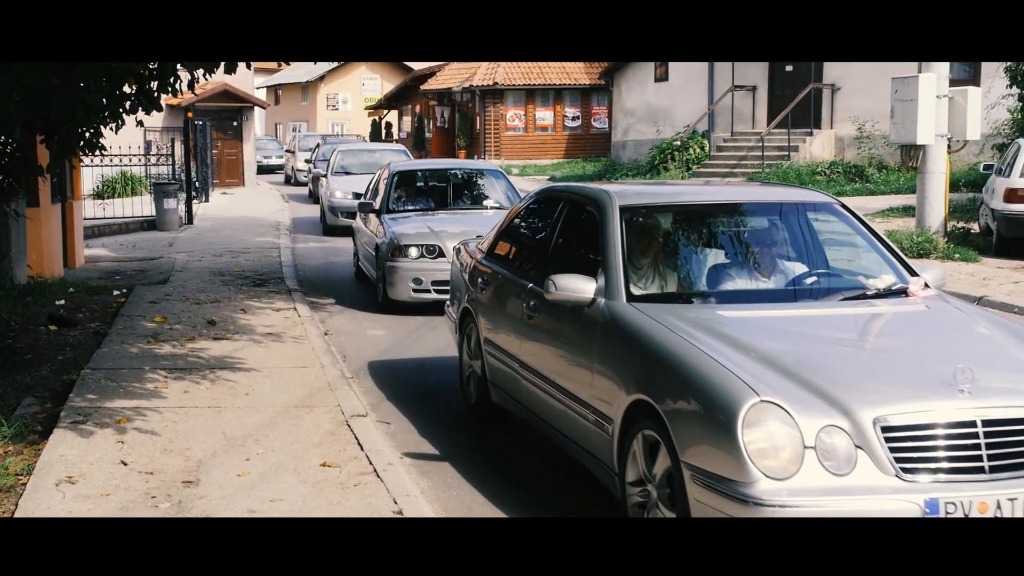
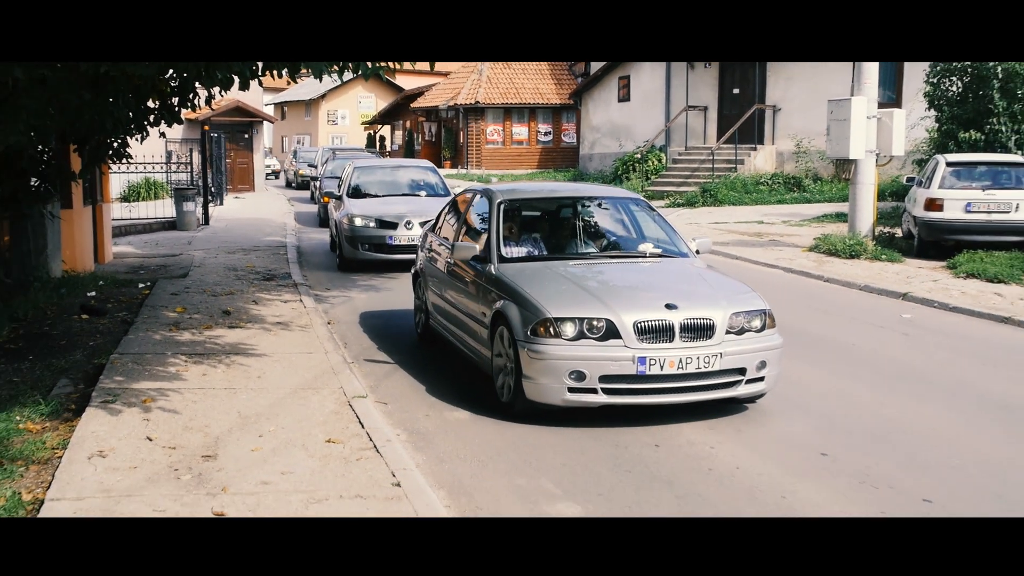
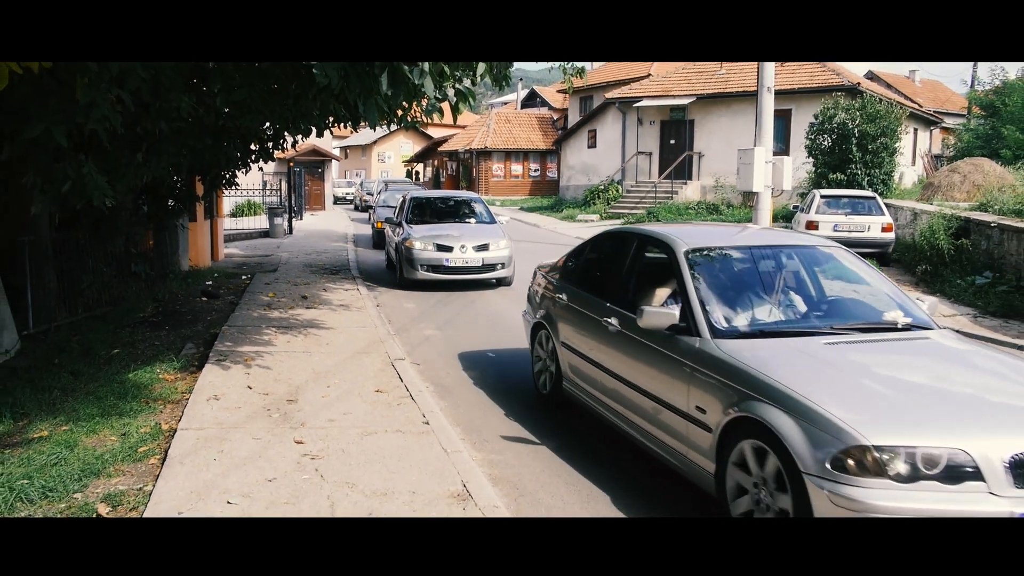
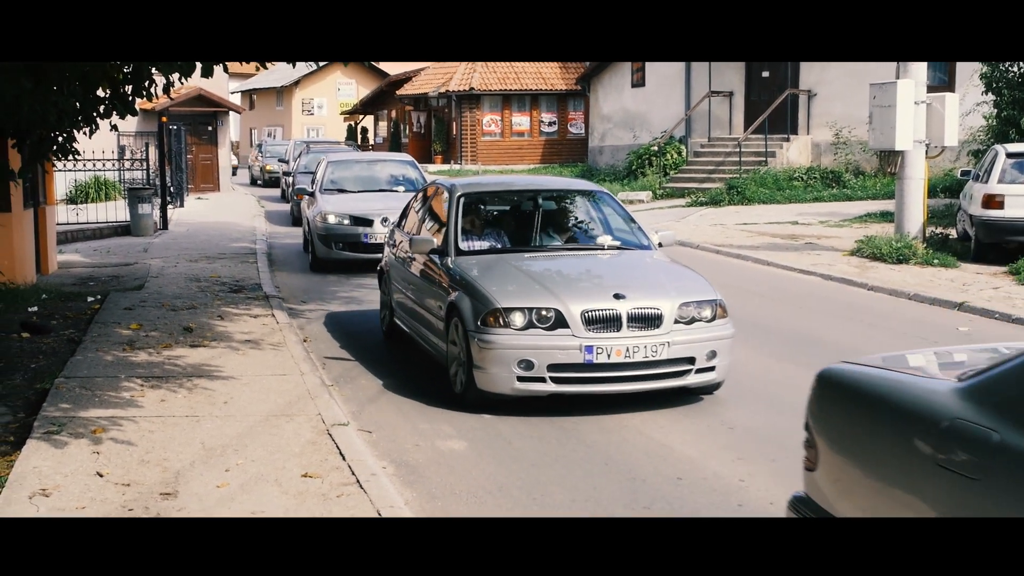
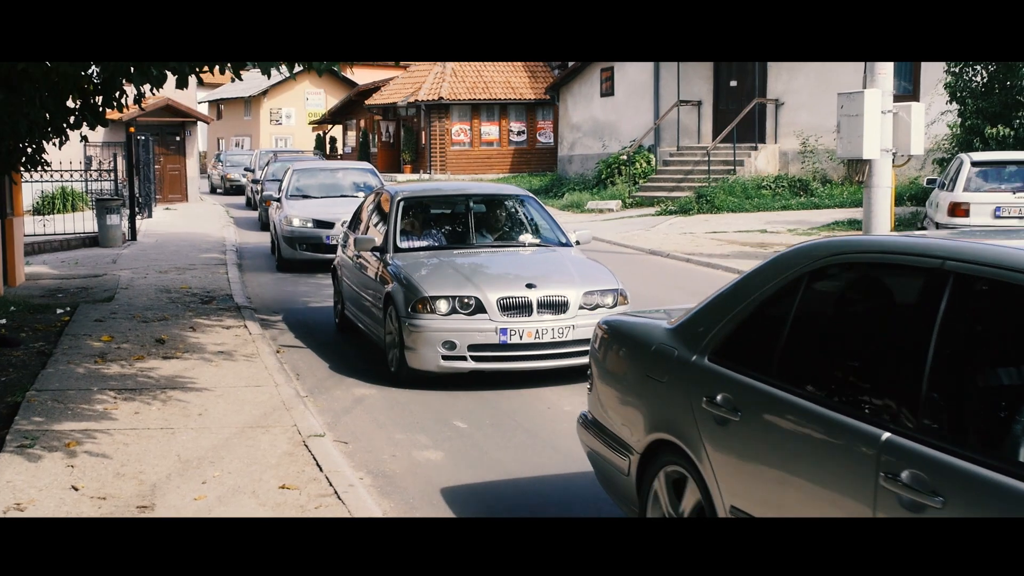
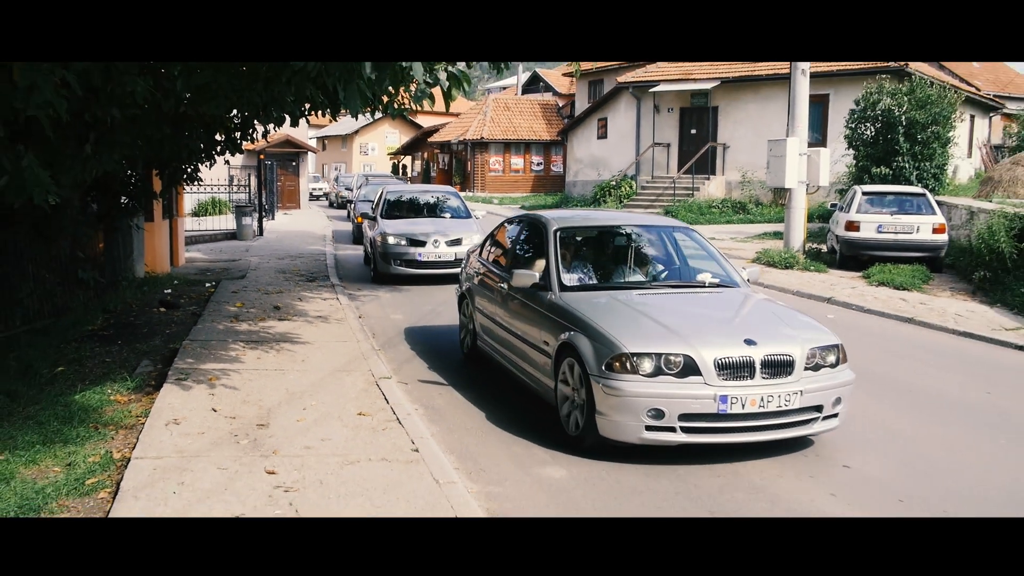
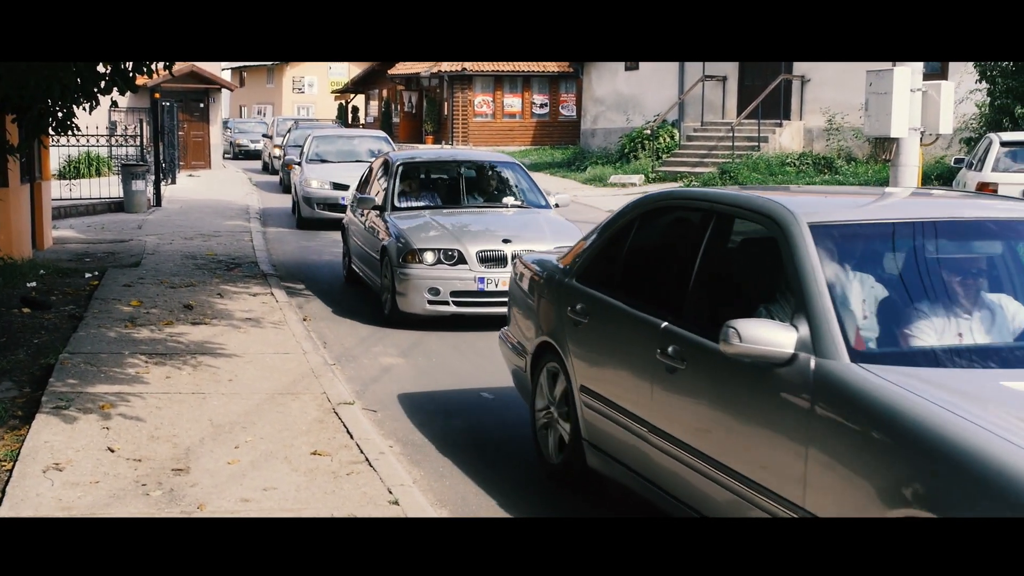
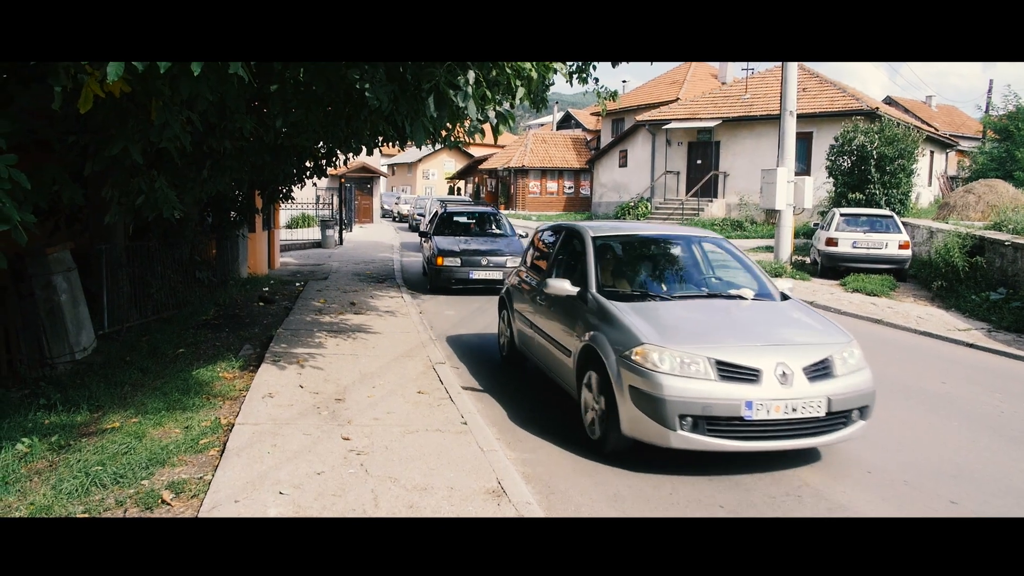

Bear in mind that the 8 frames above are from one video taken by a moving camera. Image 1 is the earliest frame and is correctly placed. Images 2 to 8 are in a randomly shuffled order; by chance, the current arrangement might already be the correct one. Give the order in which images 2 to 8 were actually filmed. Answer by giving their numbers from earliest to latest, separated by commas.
7, 5, 4, 2, 6, 3, 8
